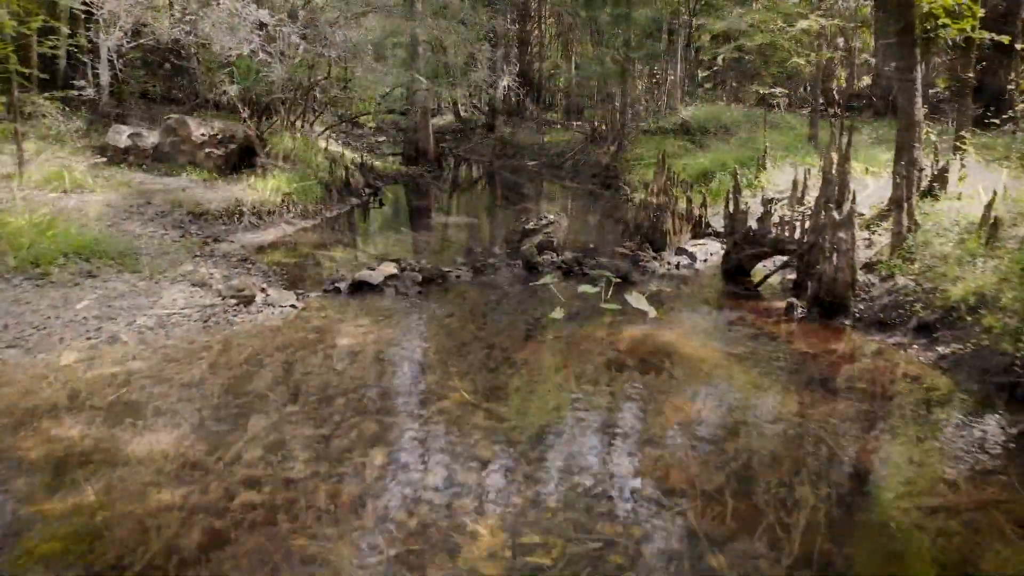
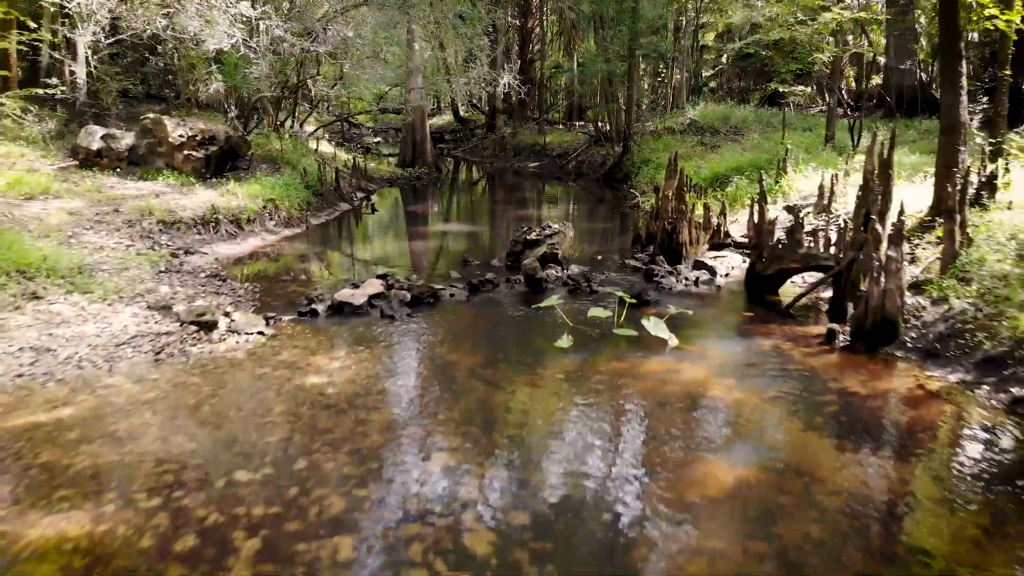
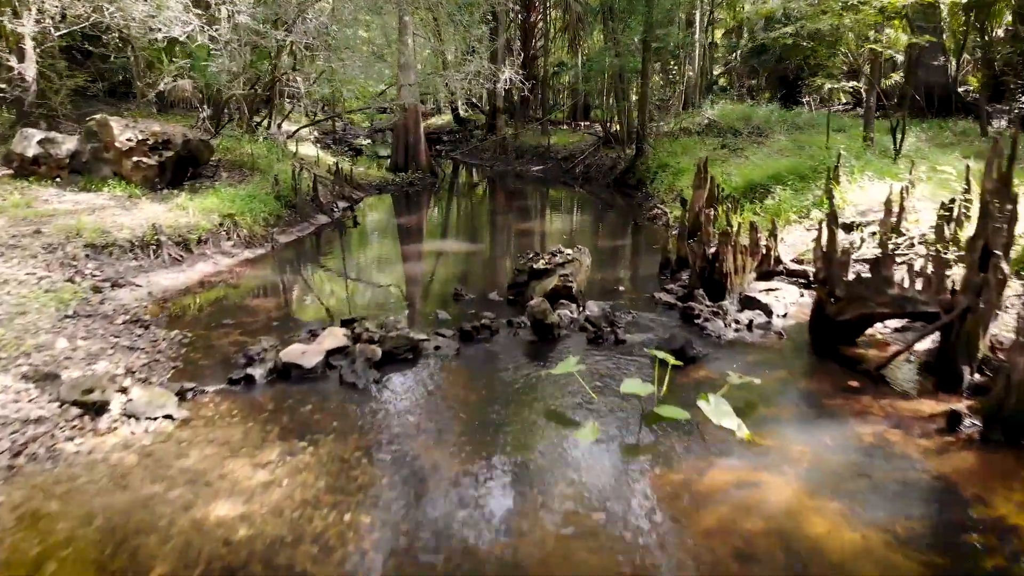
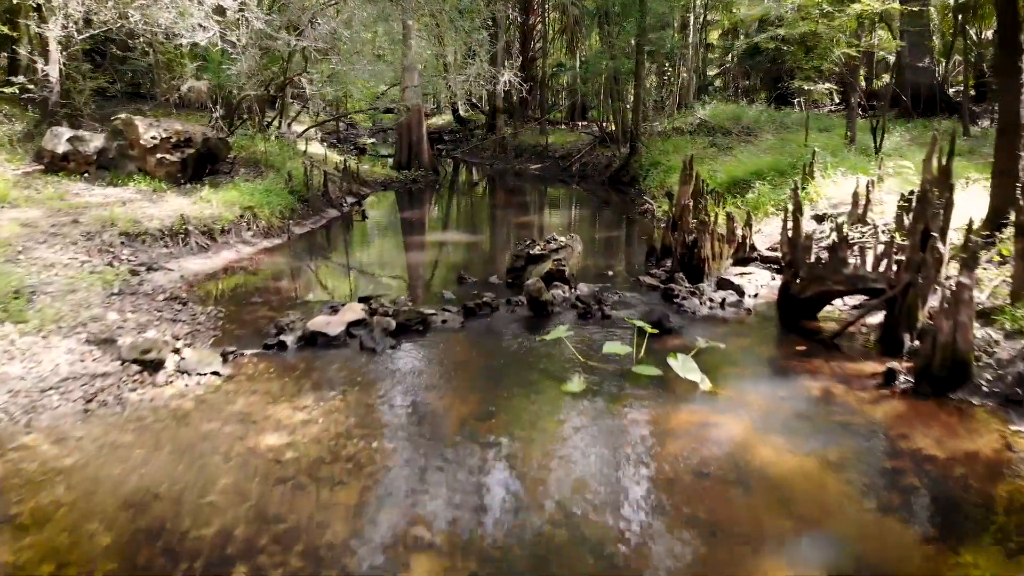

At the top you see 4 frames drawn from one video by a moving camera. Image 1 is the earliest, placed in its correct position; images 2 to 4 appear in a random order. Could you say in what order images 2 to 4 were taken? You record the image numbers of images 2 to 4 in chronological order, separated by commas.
2, 4, 3
